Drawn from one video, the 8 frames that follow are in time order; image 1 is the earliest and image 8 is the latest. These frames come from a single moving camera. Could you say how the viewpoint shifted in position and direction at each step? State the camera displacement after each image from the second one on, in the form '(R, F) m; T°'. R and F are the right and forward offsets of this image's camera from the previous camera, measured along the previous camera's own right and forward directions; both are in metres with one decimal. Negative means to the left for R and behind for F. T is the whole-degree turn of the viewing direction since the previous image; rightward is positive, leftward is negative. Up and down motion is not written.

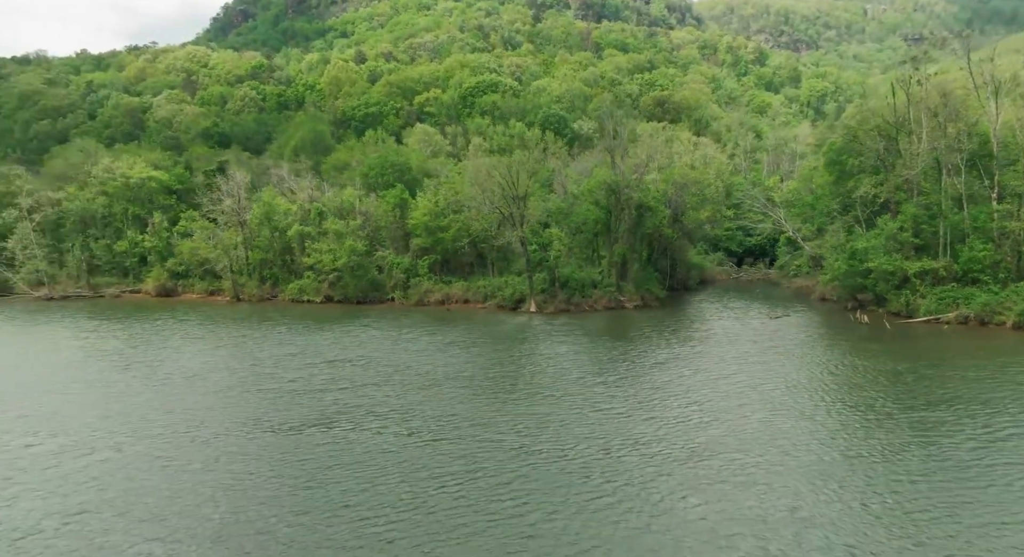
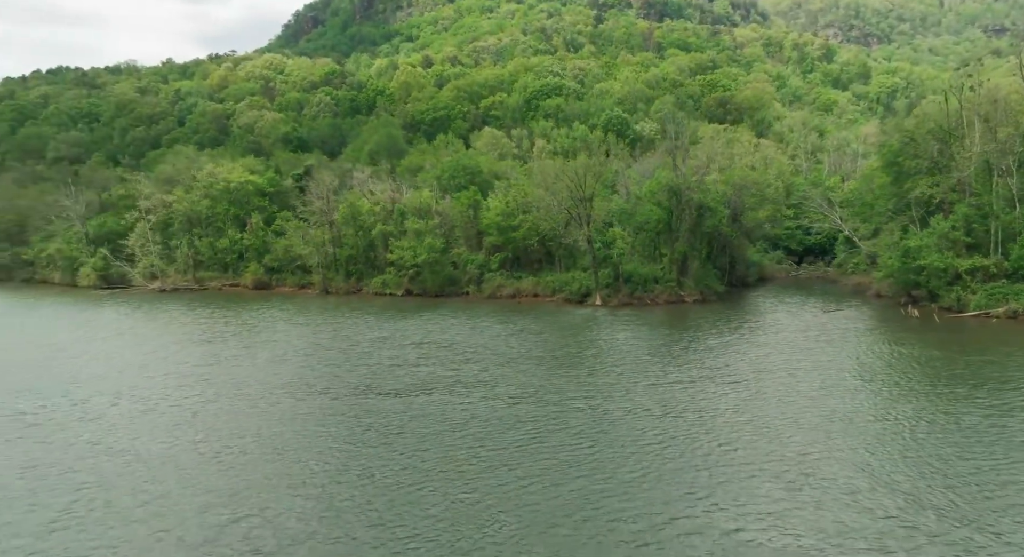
(-0.5, -4.8) m; -4°
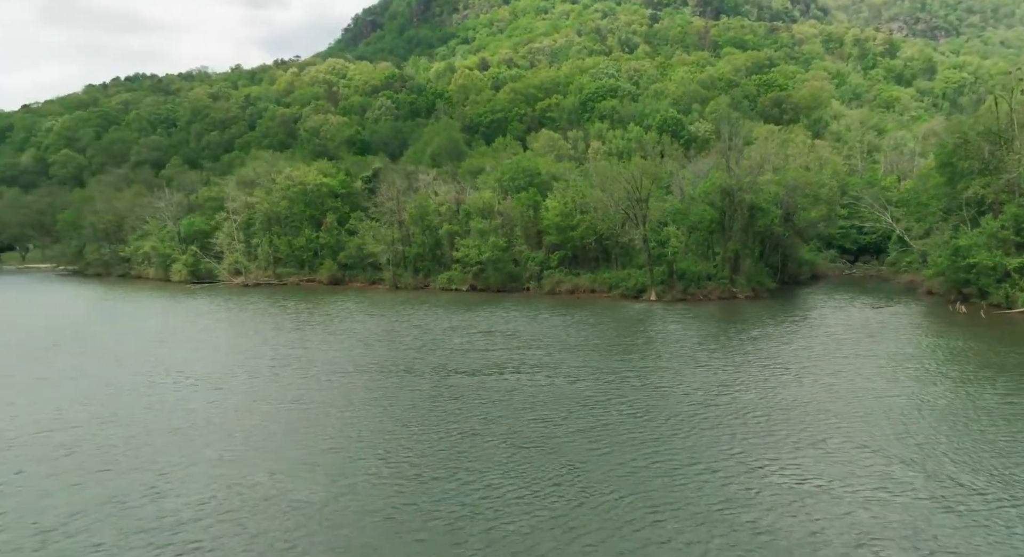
(-0.5, -4.0) m; -4°
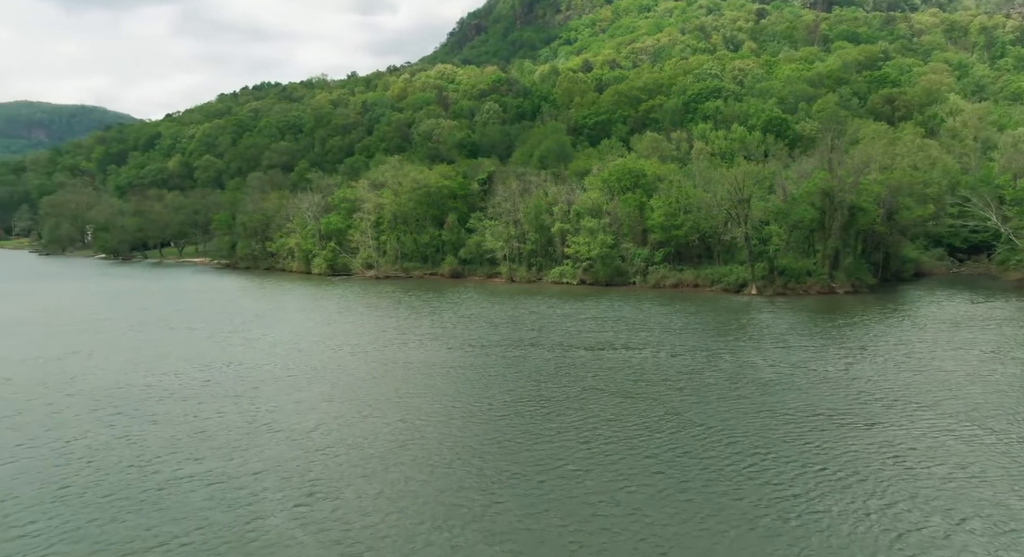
(-0.7, -6.3) m; -7°
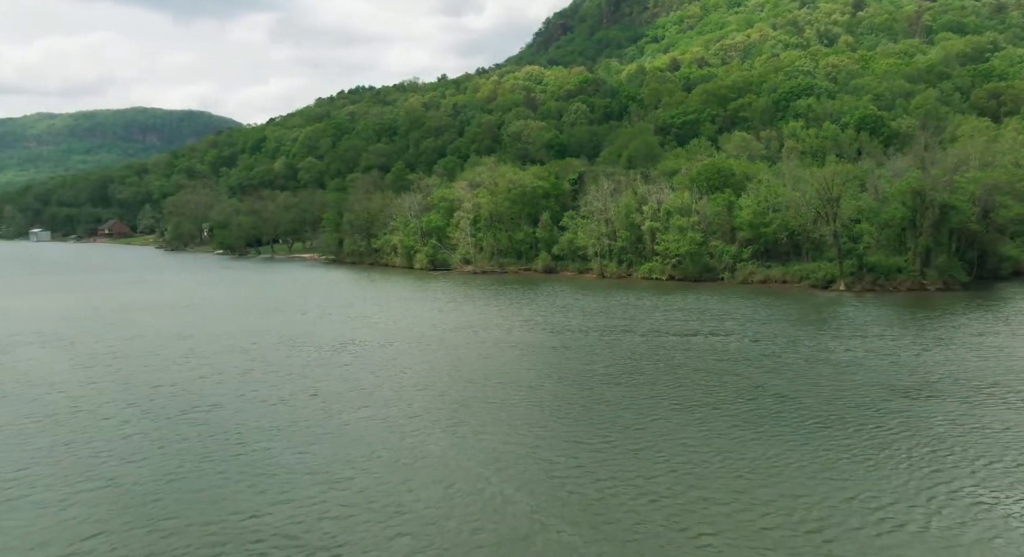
(-0.8, -4.5) m; -6°
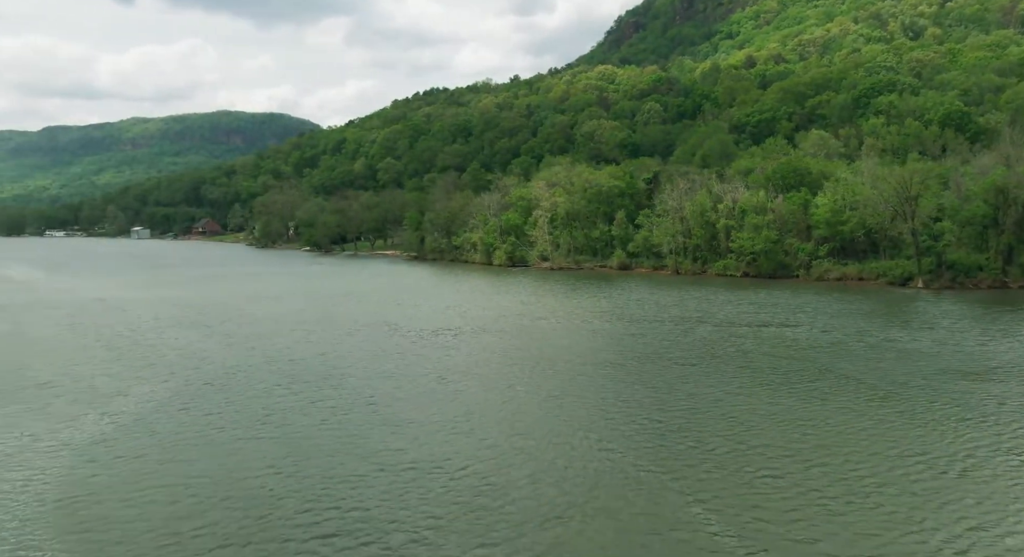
(-0.7, -3.3) m; -5°
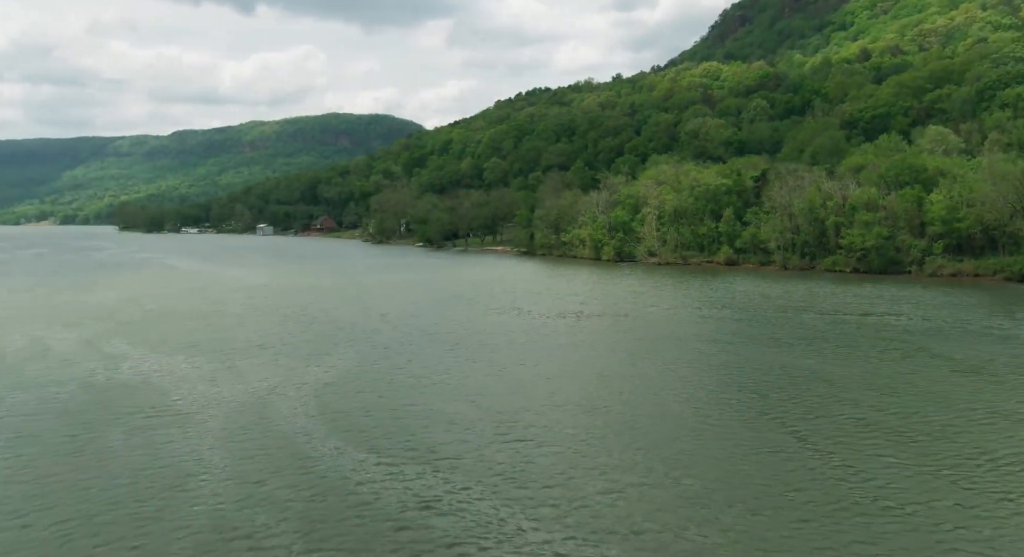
(-1.1, -4.6) m; -7°
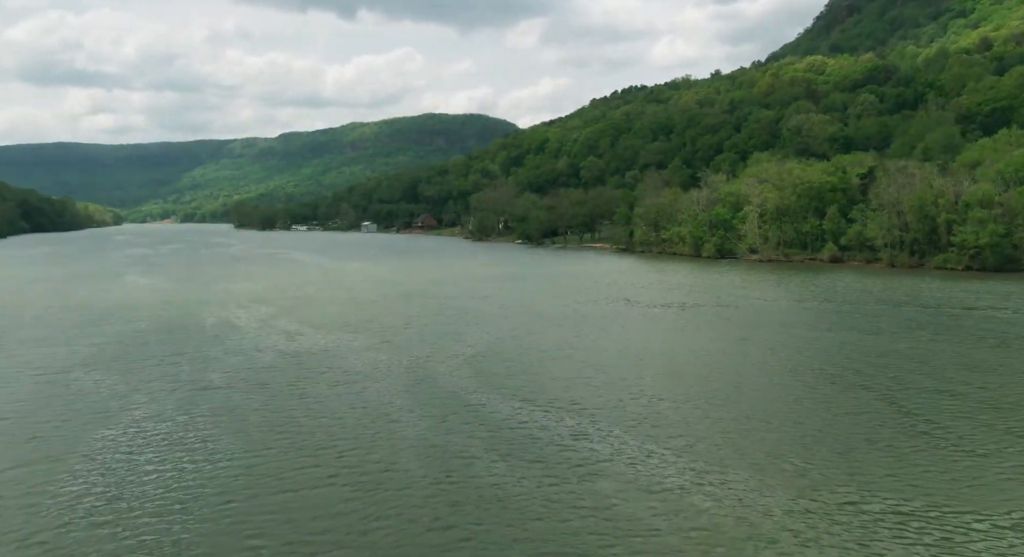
(-1.0, -3.4) m; -7°
